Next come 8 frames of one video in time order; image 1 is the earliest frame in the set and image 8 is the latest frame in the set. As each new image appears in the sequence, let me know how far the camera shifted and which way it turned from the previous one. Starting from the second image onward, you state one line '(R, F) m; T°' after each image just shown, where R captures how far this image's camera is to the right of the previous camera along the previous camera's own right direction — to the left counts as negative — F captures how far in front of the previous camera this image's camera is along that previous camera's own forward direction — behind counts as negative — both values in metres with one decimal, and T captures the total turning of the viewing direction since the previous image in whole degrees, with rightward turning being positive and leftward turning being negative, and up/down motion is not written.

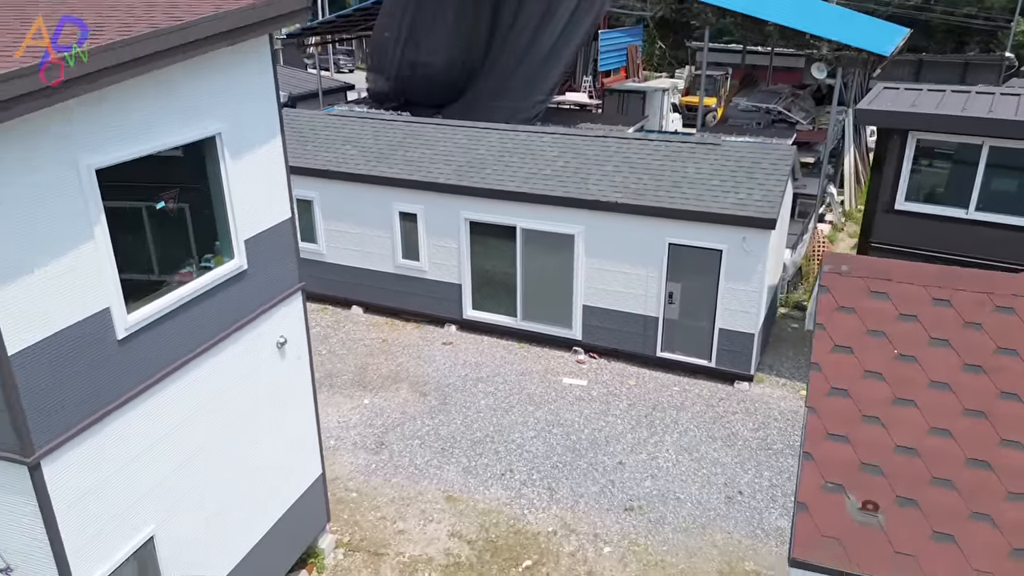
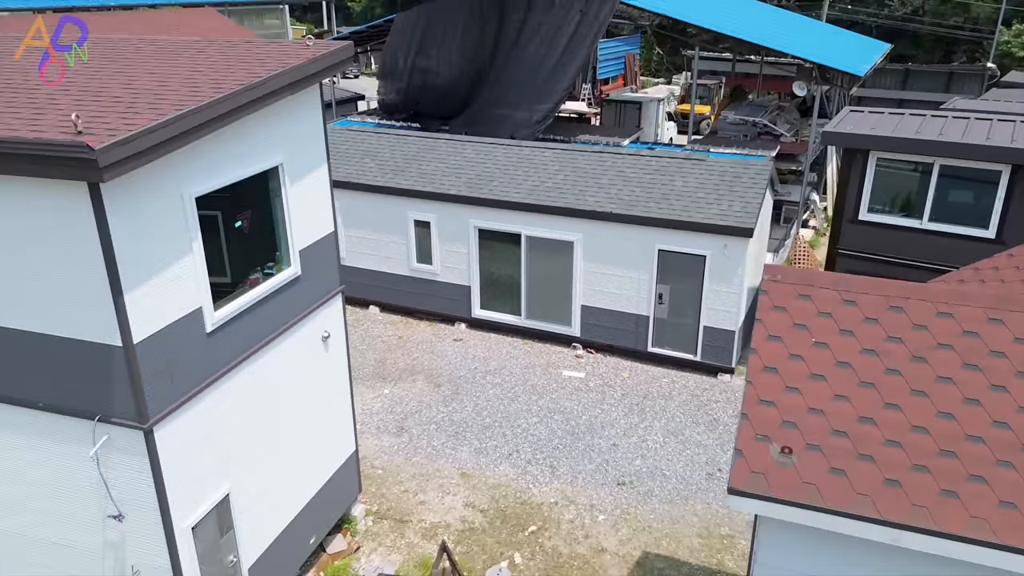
(-0.1, -1.0) m; 0°
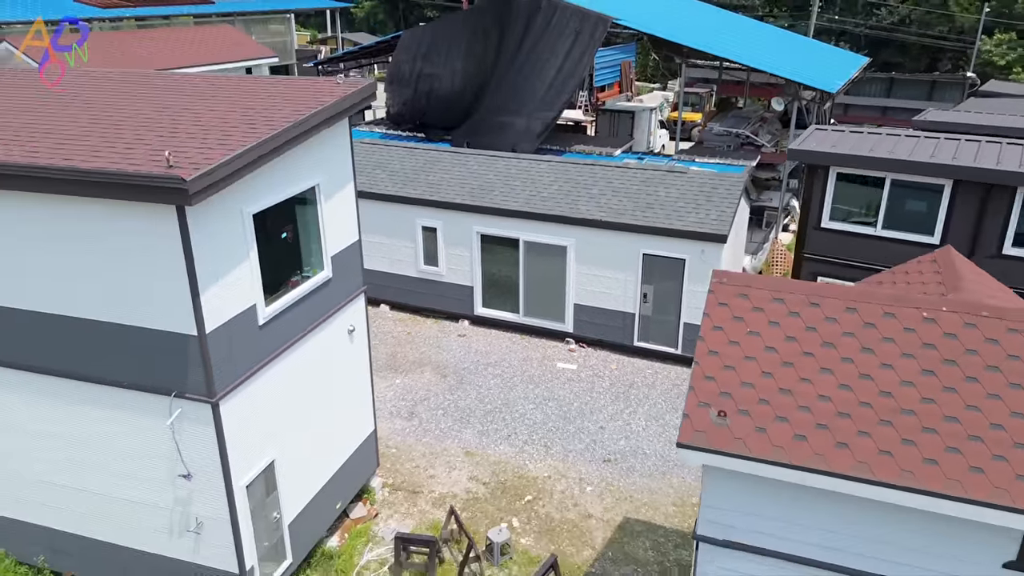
(0.0, -1.1) m; 0°
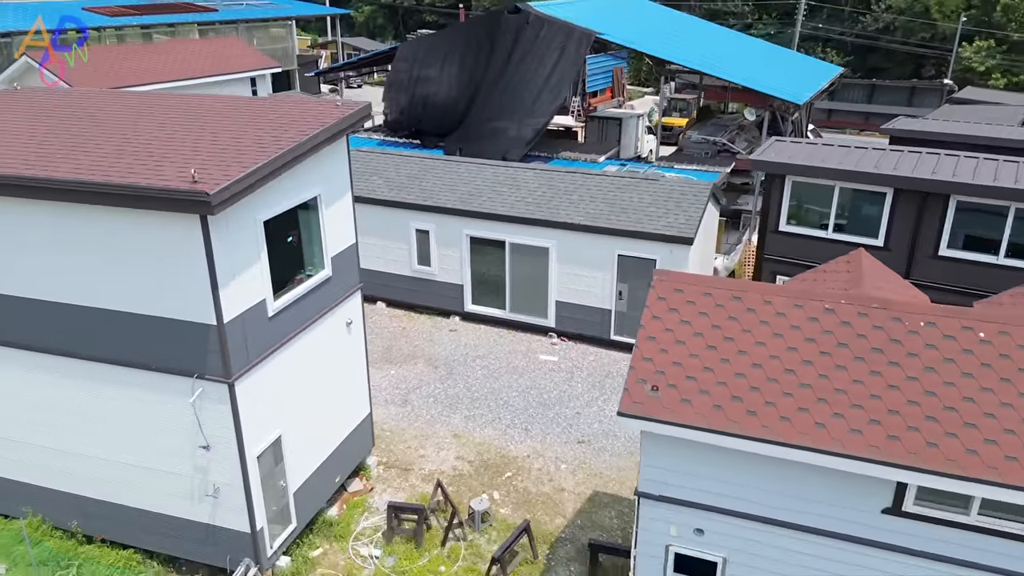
(+0.2, -1.0) m; 0°
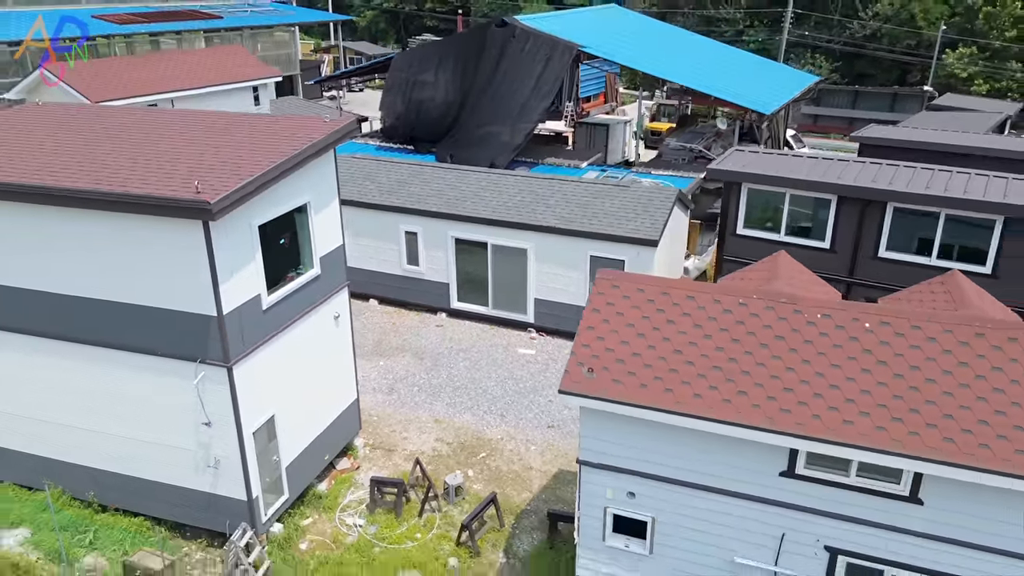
(+0.4, -1.0) m; 0°
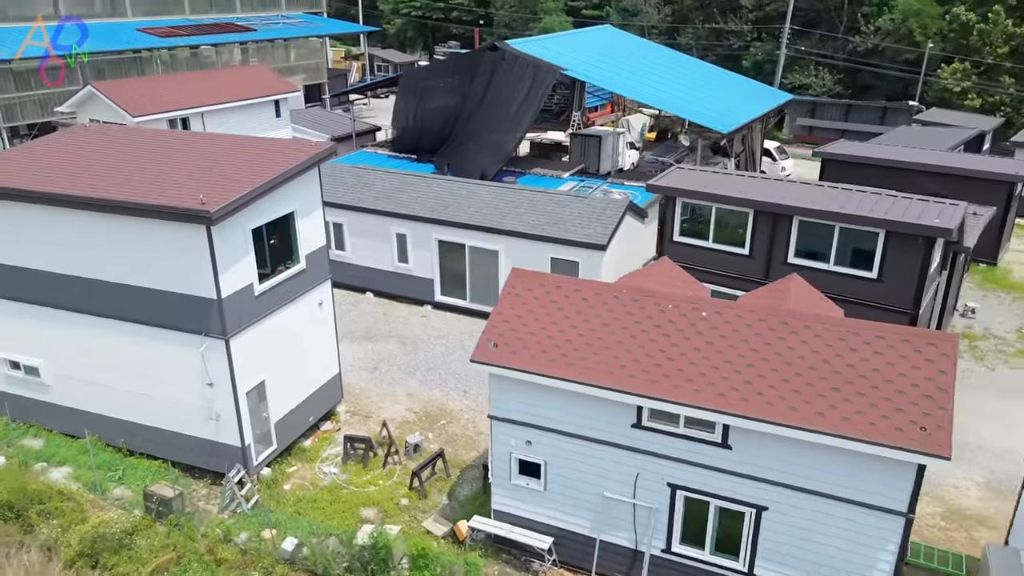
(+1.3, -2.0) m; -3°
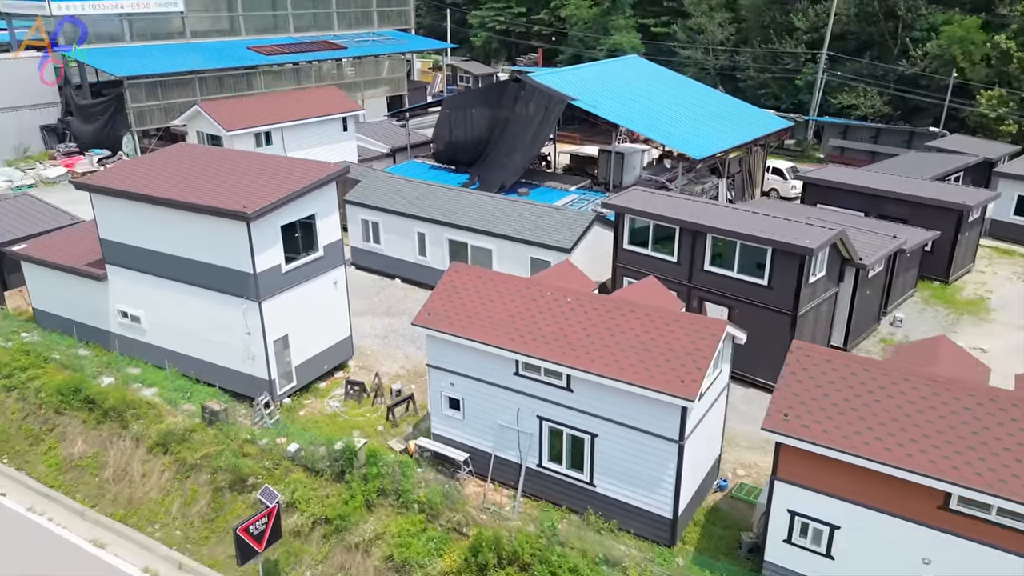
(+2.8, -3.6) m; -7°
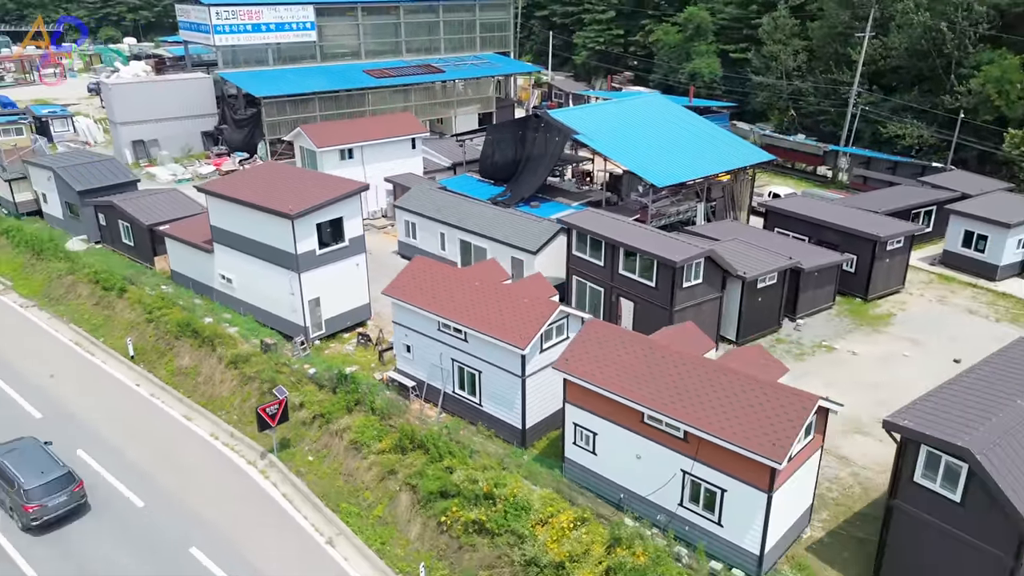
(+5.1, -5.9) m; -10°
